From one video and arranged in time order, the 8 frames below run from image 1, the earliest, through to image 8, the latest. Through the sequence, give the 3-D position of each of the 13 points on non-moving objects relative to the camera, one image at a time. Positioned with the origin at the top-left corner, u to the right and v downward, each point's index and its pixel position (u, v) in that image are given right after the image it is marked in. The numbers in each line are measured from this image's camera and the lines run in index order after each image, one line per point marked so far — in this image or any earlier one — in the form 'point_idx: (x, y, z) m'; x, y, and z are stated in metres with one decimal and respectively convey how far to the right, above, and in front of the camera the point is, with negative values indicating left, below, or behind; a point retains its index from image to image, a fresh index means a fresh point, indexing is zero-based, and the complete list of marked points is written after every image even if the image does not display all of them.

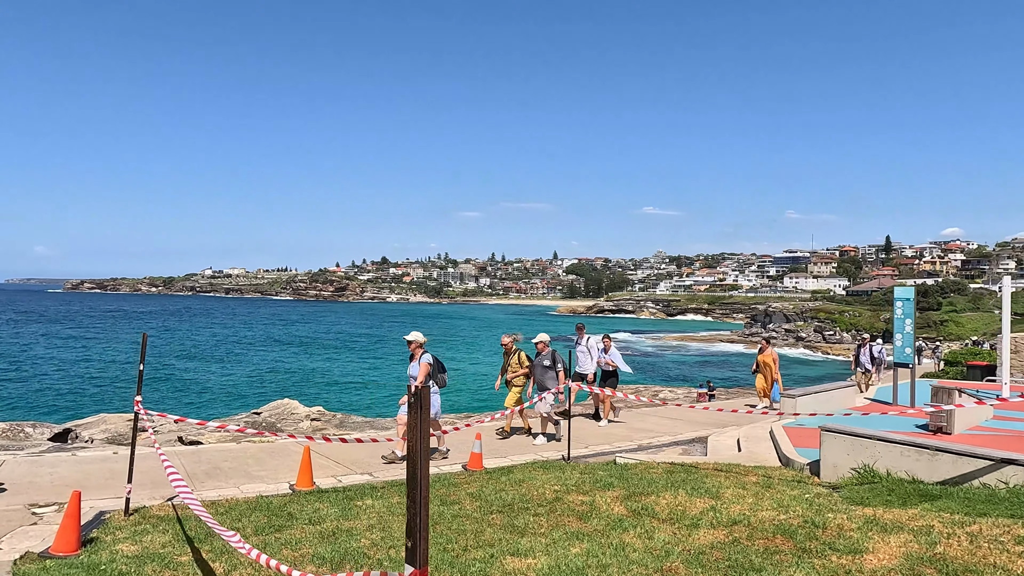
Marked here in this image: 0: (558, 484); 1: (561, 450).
0: (+0.5, -2.0, +6.7) m
1: (+0.7, -2.2, +9.1) m
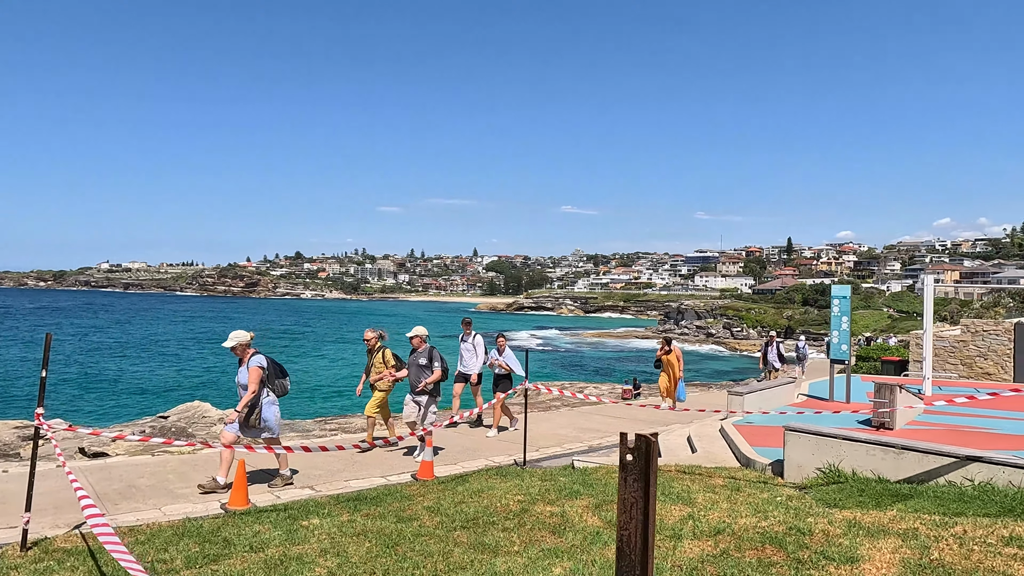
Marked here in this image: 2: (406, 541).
0: (+0.1, -1.9, +6.3) m
1: (0.0, -2.1, +8.6) m
2: (-0.8, -1.9, +5.0) m
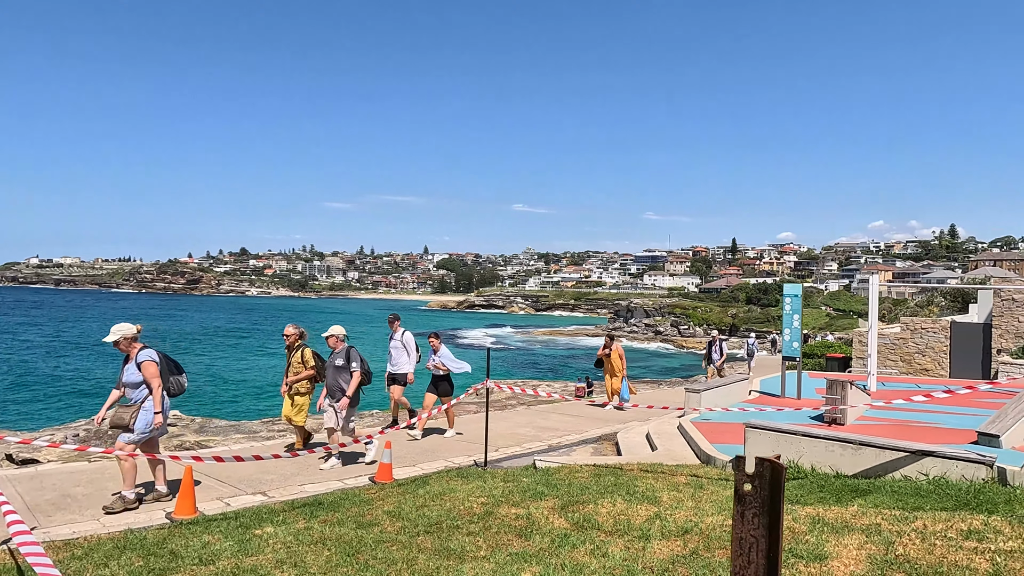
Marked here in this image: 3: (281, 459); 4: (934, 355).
0: (-0.3, -1.9, +6.1) m
1: (-0.5, -2.1, +8.5) m
2: (-1.0, -1.9, +4.8) m
3: (-2.7, -1.9, +7.4) m
4: (+10.9, -1.8, +17.4) m
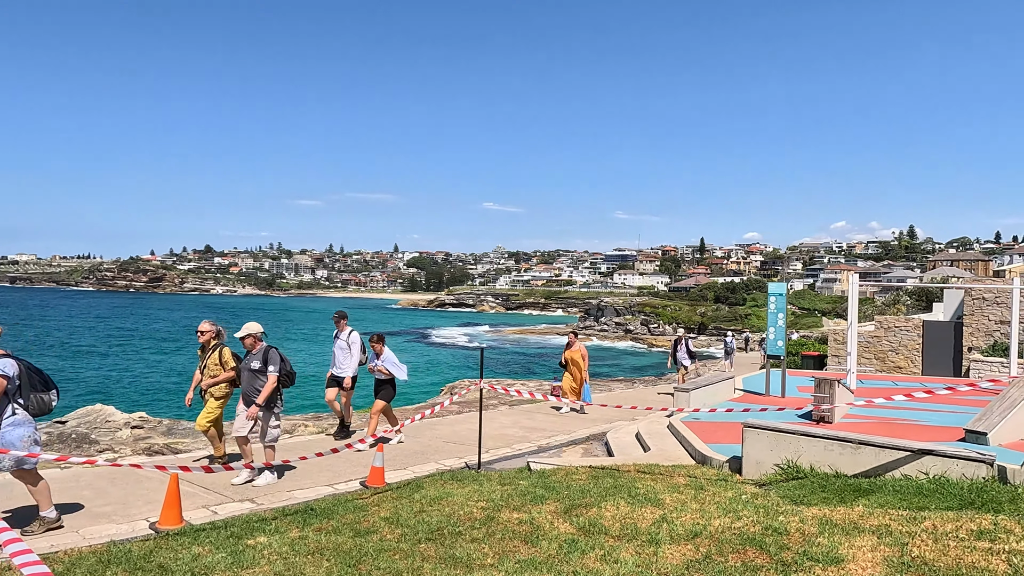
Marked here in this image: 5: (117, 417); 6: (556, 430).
0: (-0.3, -1.9, +6.0) m
1: (-0.6, -2.1, +8.3) m
2: (-1.0, -1.9, +4.6) m
3: (-2.8, -1.9, +7.1) m
4: (+10.4, -1.7, +17.7) m
5: (-10.7, -3.6, +18.1) m
6: (+0.7, -2.2, +10.4) m
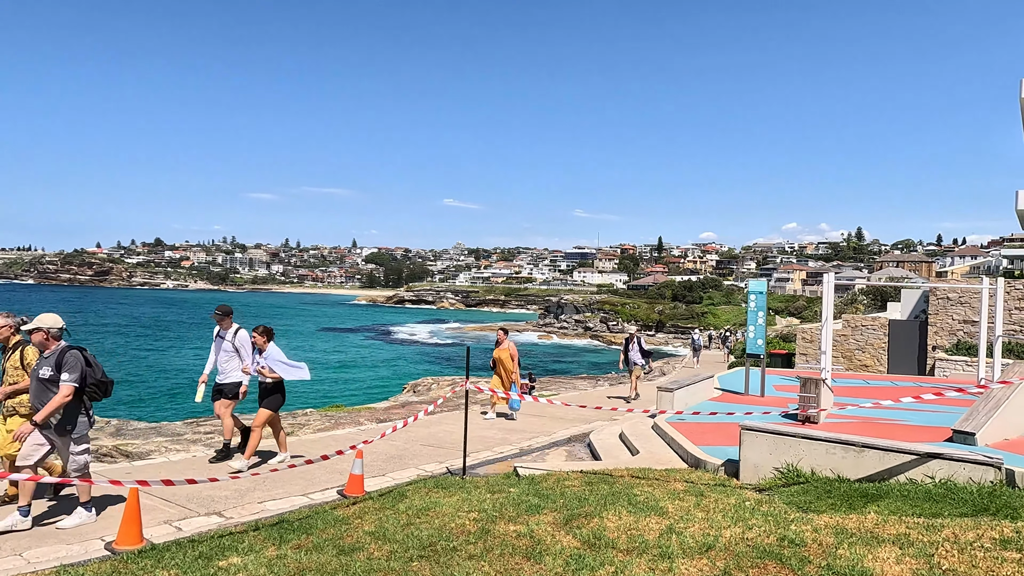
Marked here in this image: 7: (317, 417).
0: (-0.3, -1.8, +5.5) m
1: (-0.8, -2.0, +7.8) m
2: (-1.0, -1.8, +4.2) m
3: (-2.9, -1.9, +6.5) m
4: (+9.6, -1.7, +17.9) m
5: (-11.5, -3.4, +17.1) m
6: (+0.3, -2.2, +10.1) m
7: (-5.0, -3.3, +17.0) m
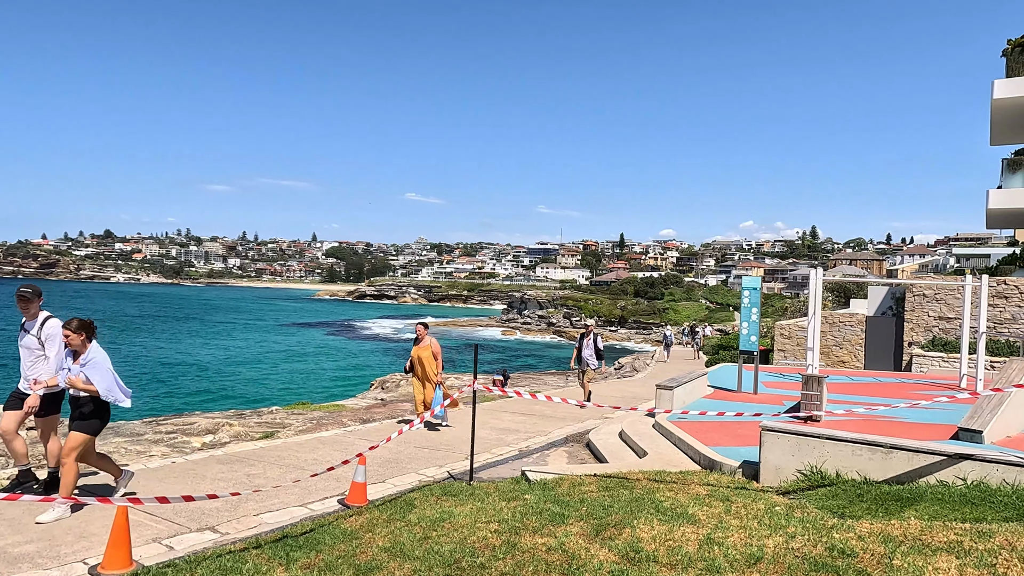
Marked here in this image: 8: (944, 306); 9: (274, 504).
0: (-0.1, -1.8, +5.2) m
1: (-0.8, -2.0, +7.4) m
2: (-0.7, -1.8, +3.7) m
3: (-2.8, -1.8, +6.0) m
4: (+9.1, -1.6, +18.1) m
5: (-12.0, -3.2, +16.0) m
6: (+0.3, -2.1, +9.7) m
7: (-5.4, -3.1, +16.3) m
8: (+10.7, -0.4, +16.7) m
9: (-2.0, -1.8, +5.7) m
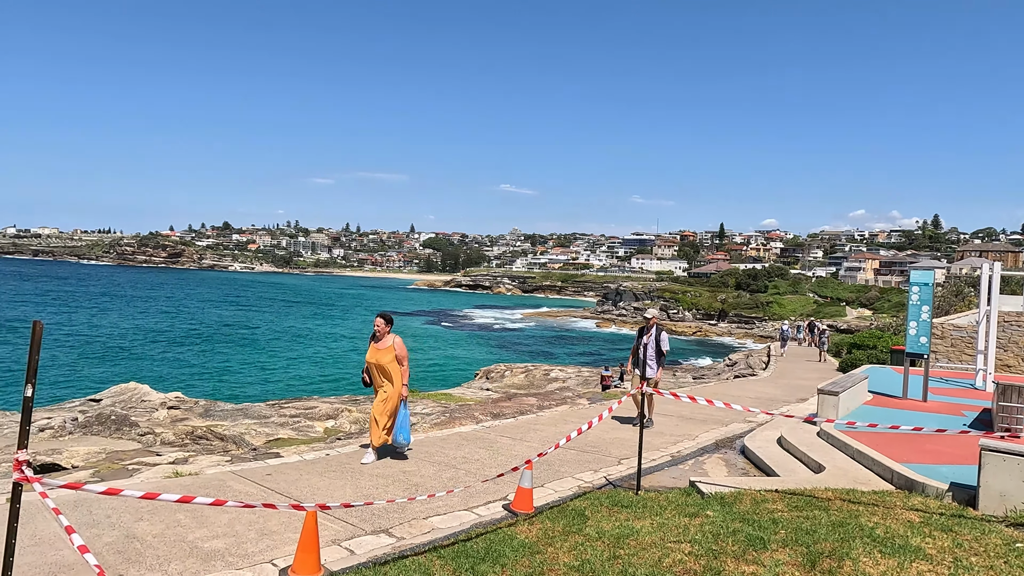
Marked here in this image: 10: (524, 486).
0: (+1.2, -1.8, +4.7) m
1: (+0.9, -1.9, +7.0) m
2: (+0.4, -1.7, +3.3) m
3: (-1.3, -1.7, +5.8) m
4: (+12.1, -1.5, +16.2) m
5: (-9.0, -3.0, +17.1) m
6: (+2.2, -2.0, +9.1) m
7: (-2.5, -2.9, +16.4) m
8: (+13.6, -0.4, +14.6) m
9: (-0.6, -1.8, +5.5) m
10: (+0.1, -1.6, +5.5) m
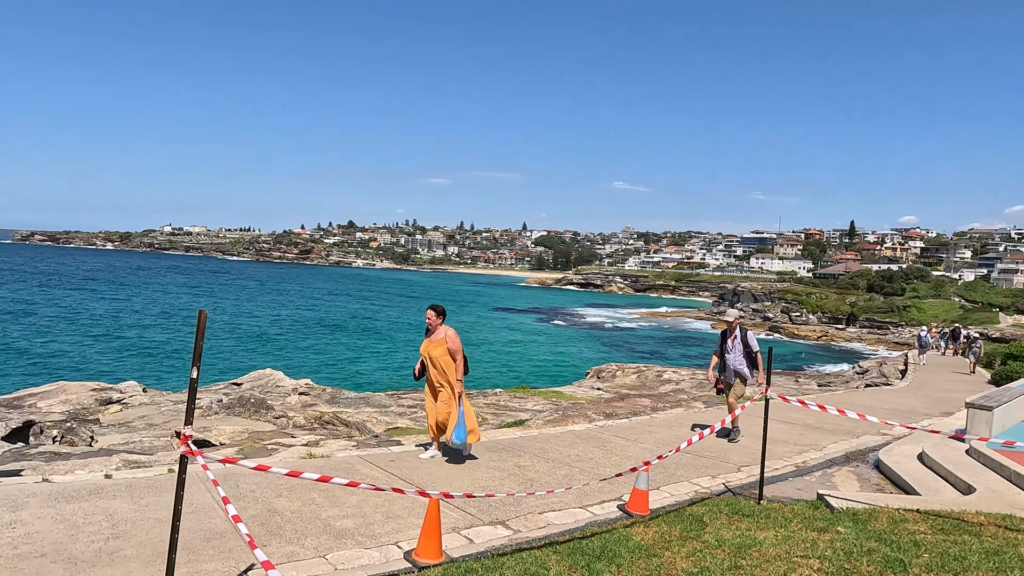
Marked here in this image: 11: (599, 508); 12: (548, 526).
0: (+2.0, -1.8, +4.4) m
1: (+2.0, -1.9, +6.8) m
2: (+1.0, -1.7, +3.2) m
3: (-0.3, -1.7, +6.0) m
4: (+14.7, -1.7, +14.0) m
5: (-6.1, -2.8, +18.4) m
6: (+3.7, -2.0, +8.7) m
7: (+0.2, -2.8, +16.7) m
8: (+15.8, -0.5, +12.2) m
9: (+0.3, -1.7, +5.5) m
10: (+1.0, -1.6, +5.4) m
11: (+0.7, -1.8, +5.5) m
12: (+0.3, -1.8, +5.0) m
